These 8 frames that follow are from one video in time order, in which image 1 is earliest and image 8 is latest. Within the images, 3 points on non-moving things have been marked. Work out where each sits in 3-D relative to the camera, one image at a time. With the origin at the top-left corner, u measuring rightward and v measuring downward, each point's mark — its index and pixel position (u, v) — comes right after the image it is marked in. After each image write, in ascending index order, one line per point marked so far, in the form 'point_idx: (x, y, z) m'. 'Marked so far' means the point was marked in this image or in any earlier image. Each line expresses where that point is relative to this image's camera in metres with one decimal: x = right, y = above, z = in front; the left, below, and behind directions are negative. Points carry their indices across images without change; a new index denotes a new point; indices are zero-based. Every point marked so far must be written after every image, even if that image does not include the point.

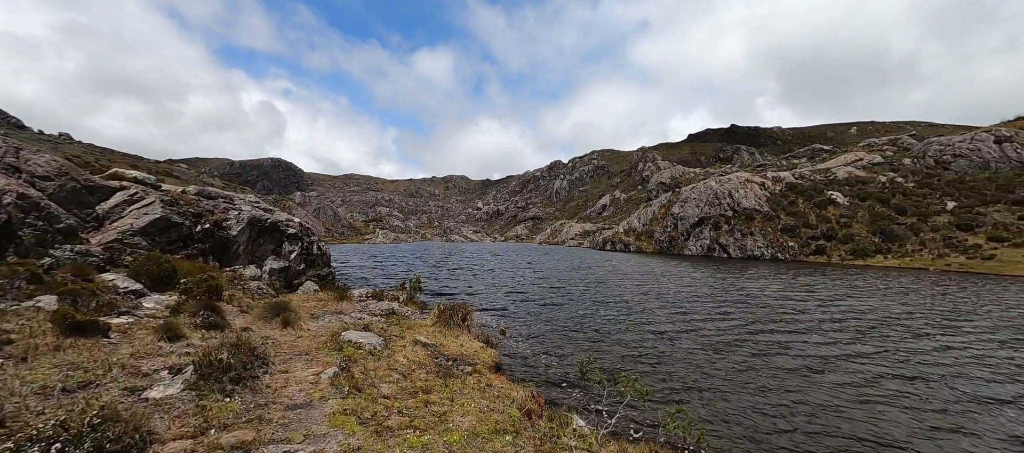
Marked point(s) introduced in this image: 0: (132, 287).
0: (-19.0, -3.1, +19.3) m
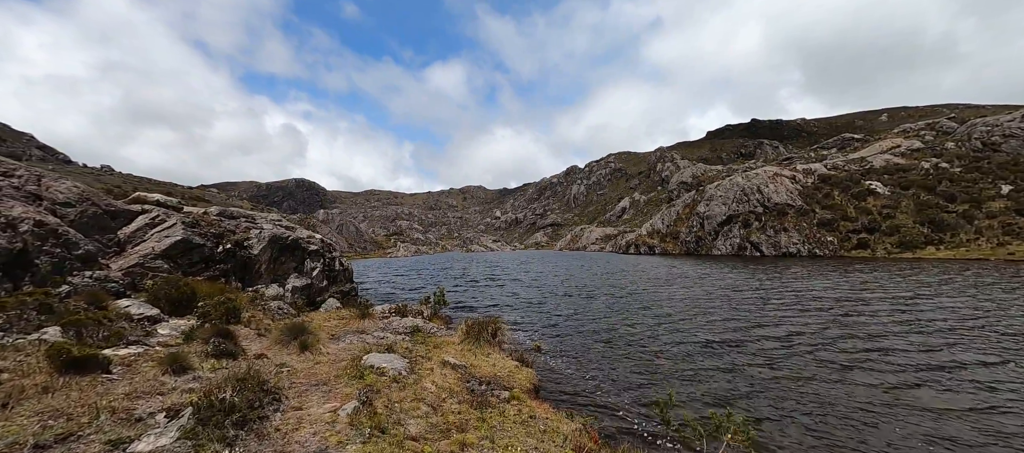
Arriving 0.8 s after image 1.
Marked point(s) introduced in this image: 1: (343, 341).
0: (-17.4, -4.2, +18.4) m
1: (-8.0, -5.4, +18.2) m
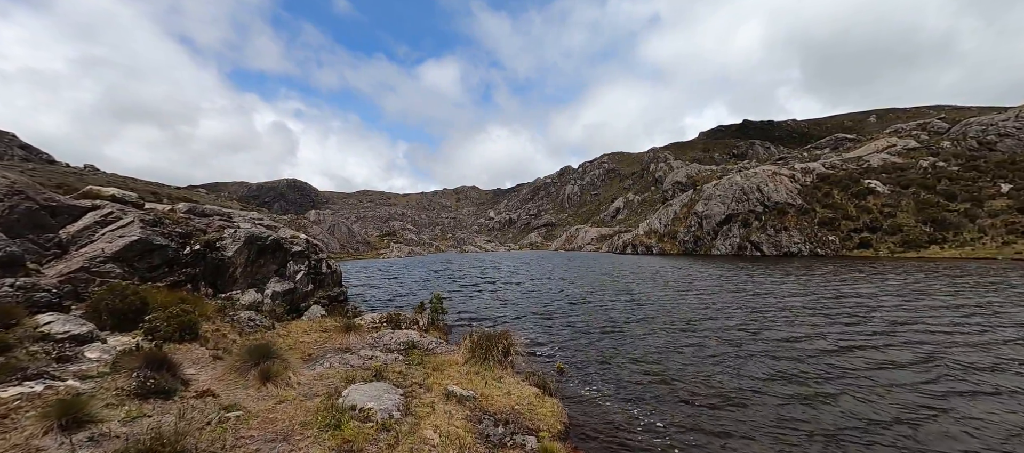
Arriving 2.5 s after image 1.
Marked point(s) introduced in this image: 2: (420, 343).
0: (-16.8, -4.0, +14.8) m
1: (-7.3, -5.2, +14.7) m
2: (-4.5, -5.6, +18.6) m
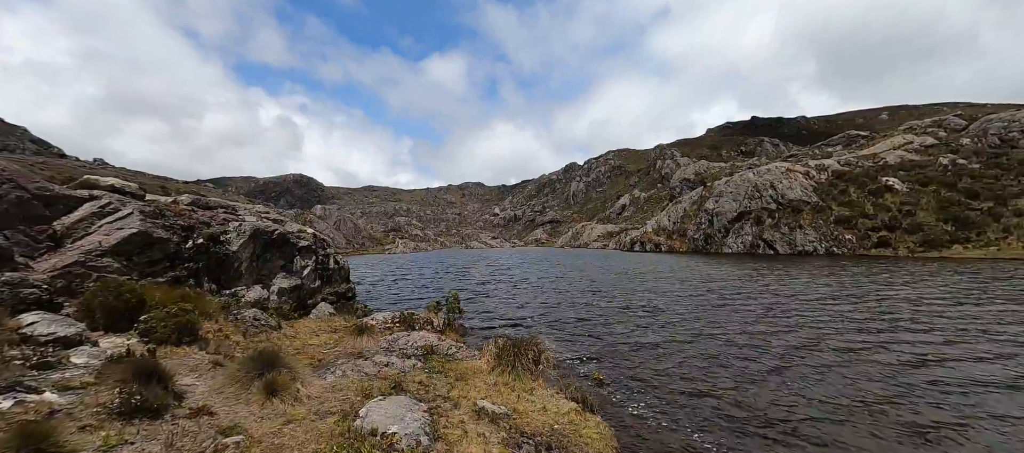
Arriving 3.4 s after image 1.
0: (-15.6, -3.7, +13.3) m
1: (-6.2, -5.0, +13.2) m
2: (-3.2, -5.3, +17.0) m
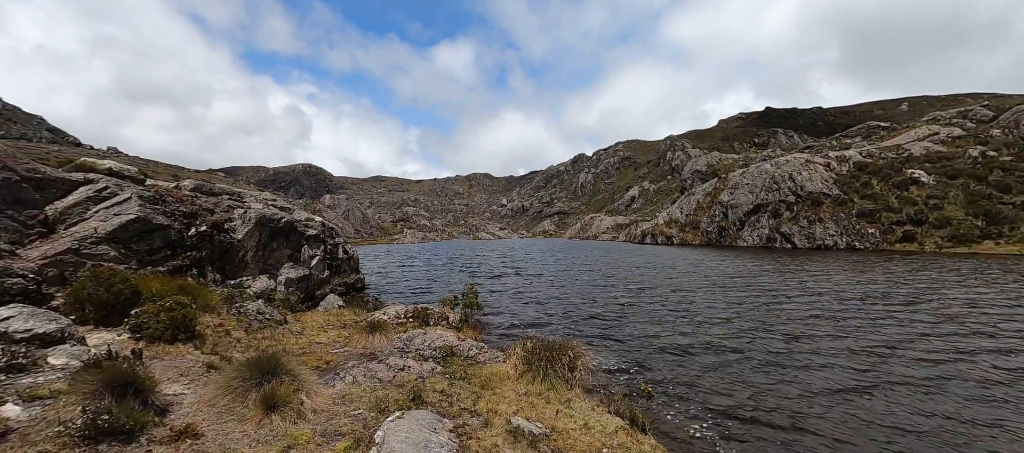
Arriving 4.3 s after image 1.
0: (-14.5, -3.2, +11.8) m
1: (-5.1, -4.5, +11.5) m
2: (-2.1, -4.8, +15.3) m
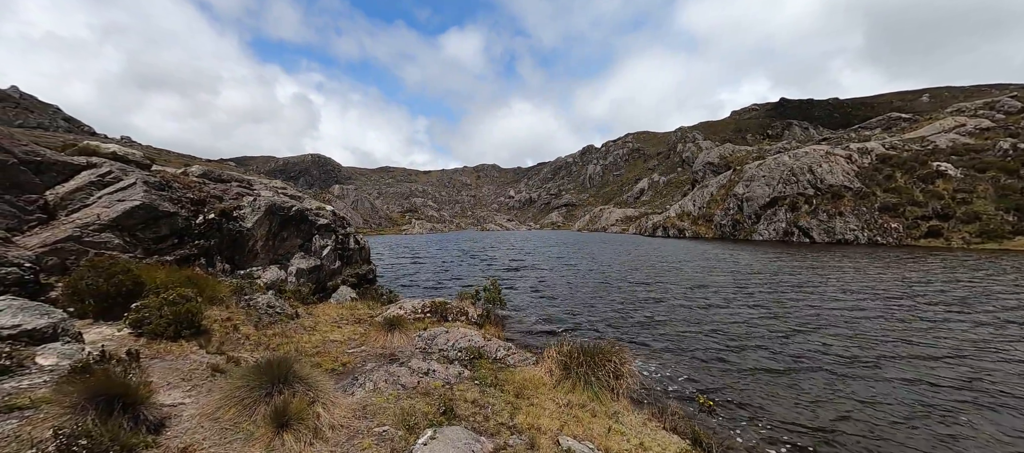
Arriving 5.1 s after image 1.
0: (-13.4, -2.7, +10.7) m
1: (-4.0, -4.2, +10.2) m
2: (-1.0, -4.4, +13.9) m
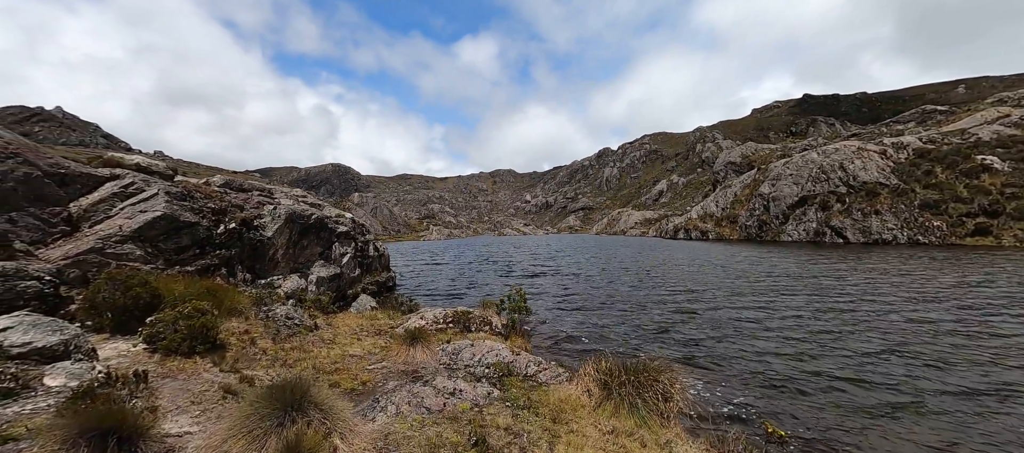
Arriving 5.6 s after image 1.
0: (-12.5, -3.1, +10.2) m
1: (-3.1, -4.4, +9.3) m
2: (+0.1, -4.6, +12.9) m
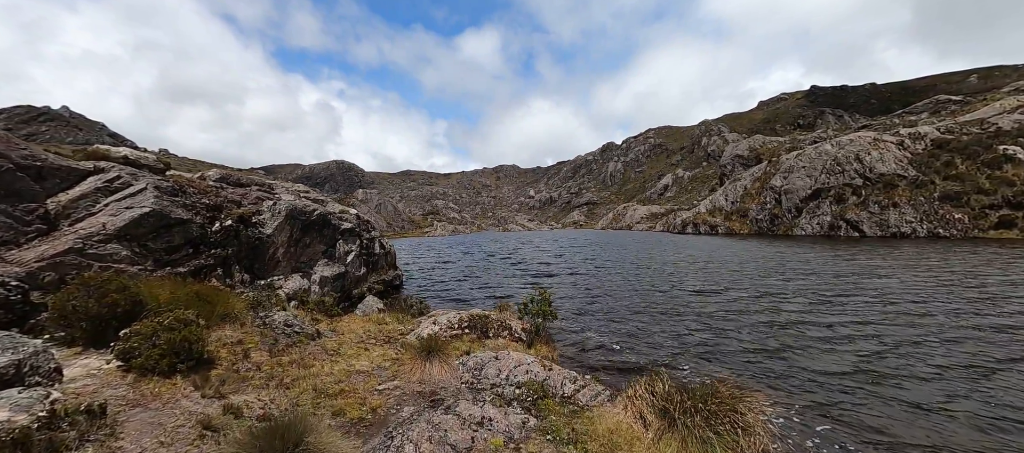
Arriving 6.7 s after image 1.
0: (-11.6, -3.1, +8.4) m
1: (-2.2, -4.3, +7.5) m
2: (+1.0, -4.5, +11.0) m
